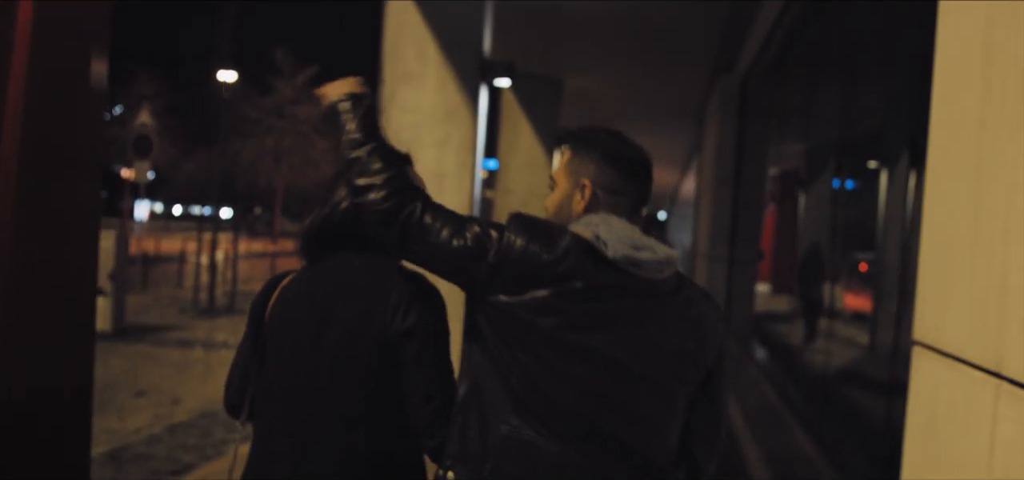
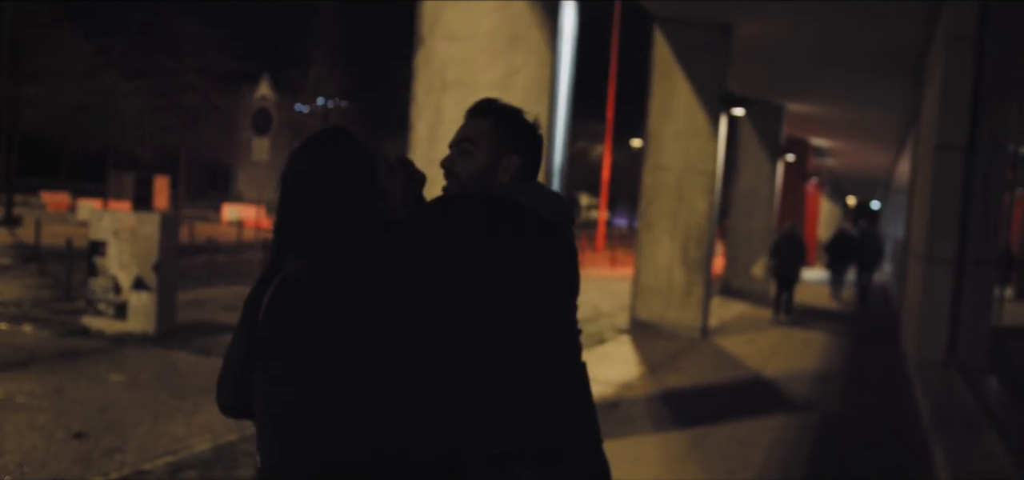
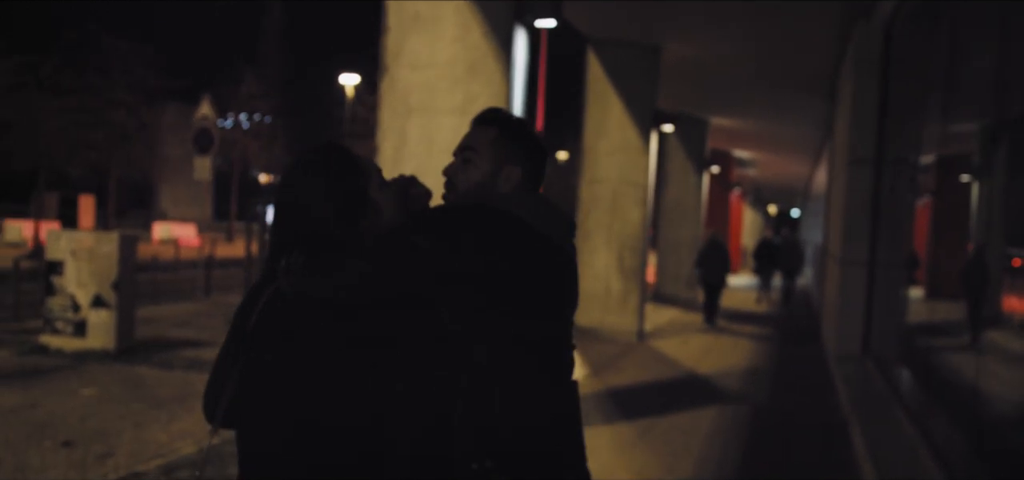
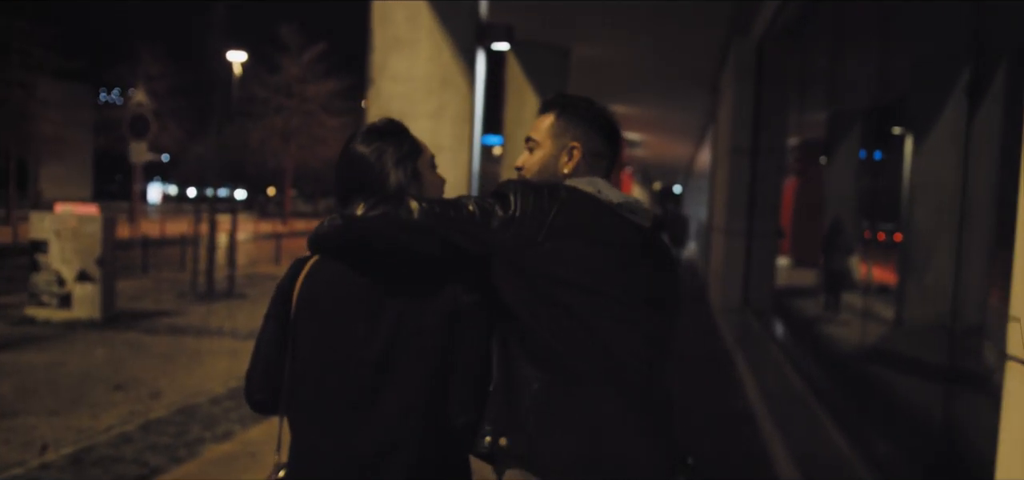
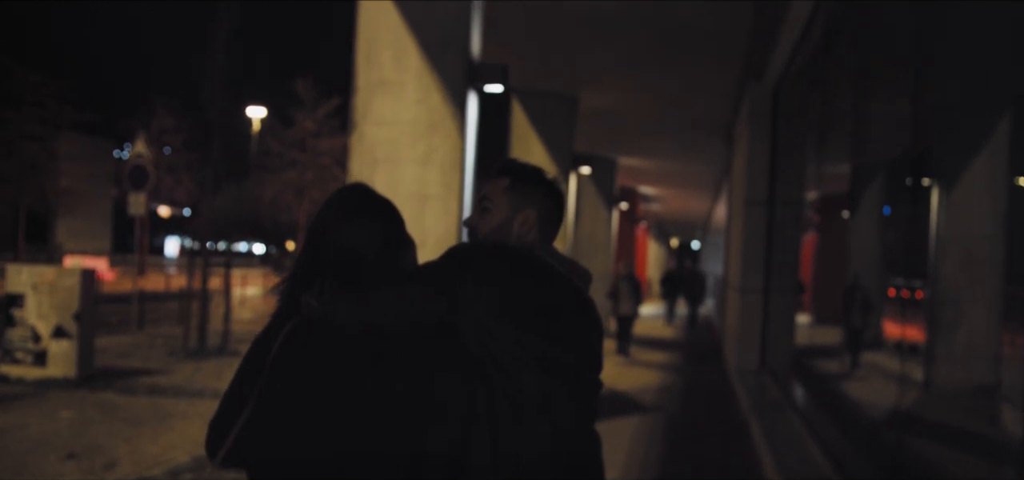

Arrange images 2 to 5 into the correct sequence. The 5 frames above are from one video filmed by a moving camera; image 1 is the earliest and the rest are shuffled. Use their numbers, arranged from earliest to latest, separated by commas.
4, 5, 3, 2
